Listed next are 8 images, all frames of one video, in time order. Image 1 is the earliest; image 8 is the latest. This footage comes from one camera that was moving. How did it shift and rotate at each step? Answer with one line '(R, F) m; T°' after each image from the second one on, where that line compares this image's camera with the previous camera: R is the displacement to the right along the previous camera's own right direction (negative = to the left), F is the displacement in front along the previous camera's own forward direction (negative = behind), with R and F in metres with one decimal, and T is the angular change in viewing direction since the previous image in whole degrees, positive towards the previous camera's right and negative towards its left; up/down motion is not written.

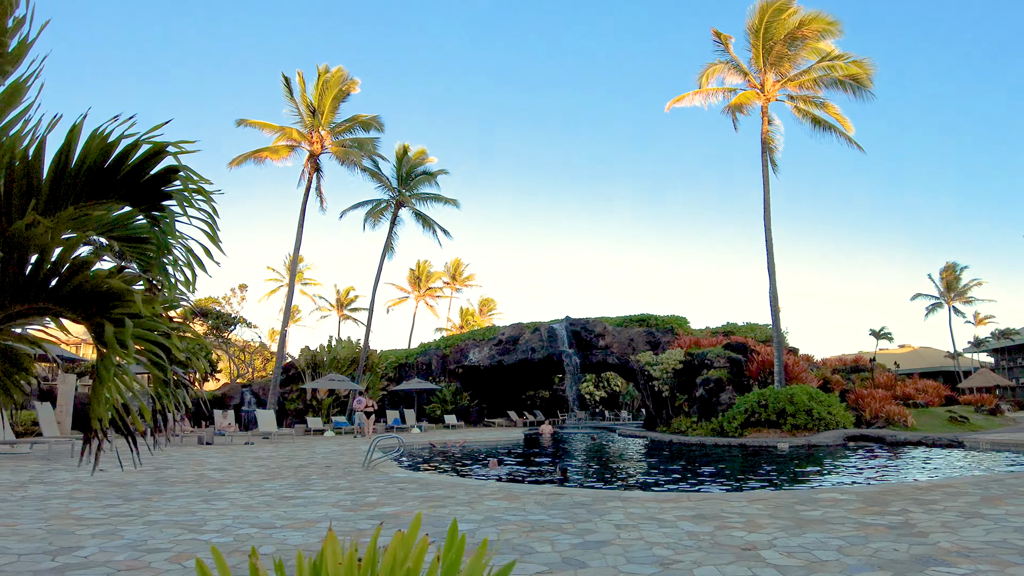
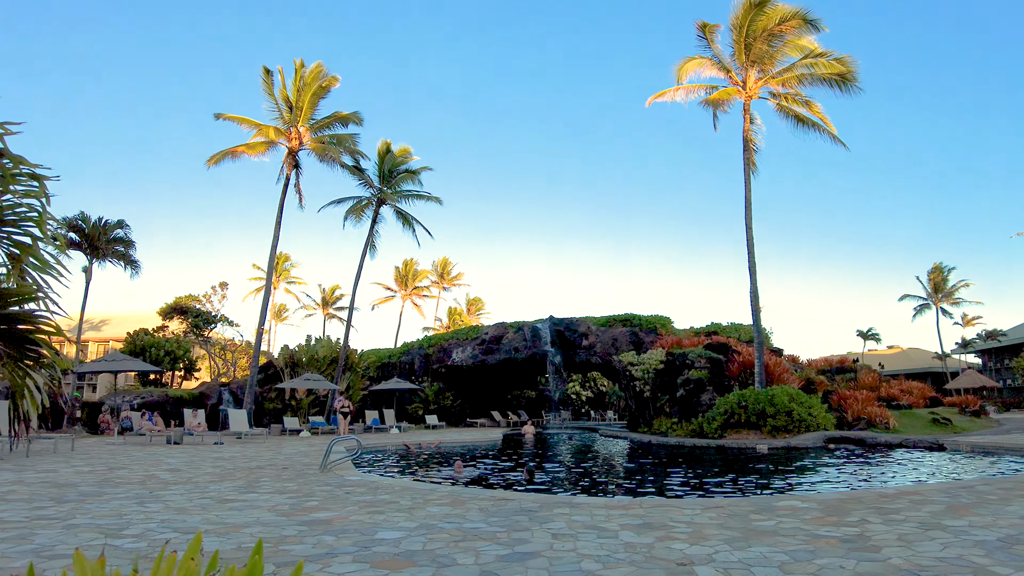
(+0.6, +0.4) m; +1°
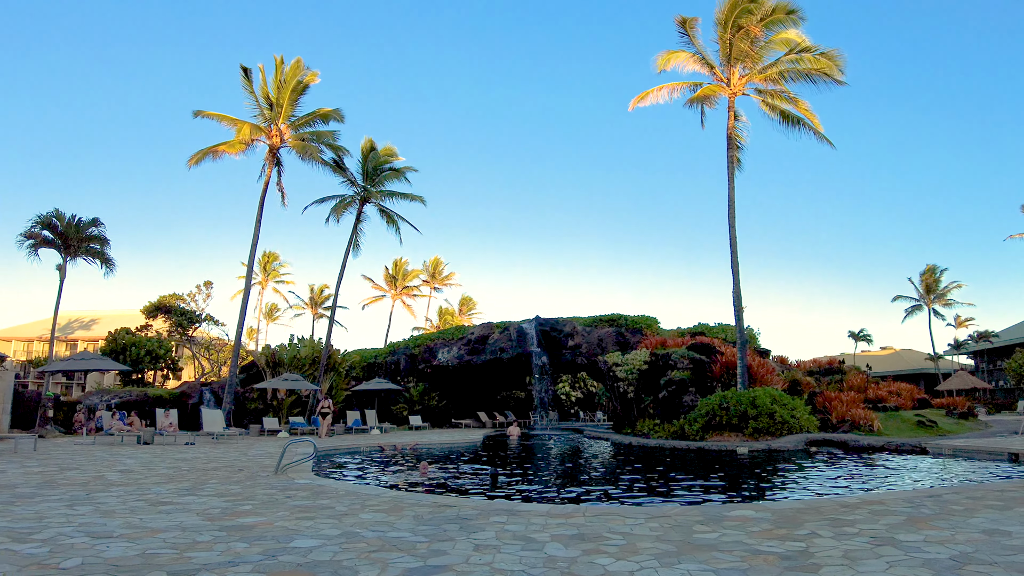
(+0.6, +0.4) m; 0°
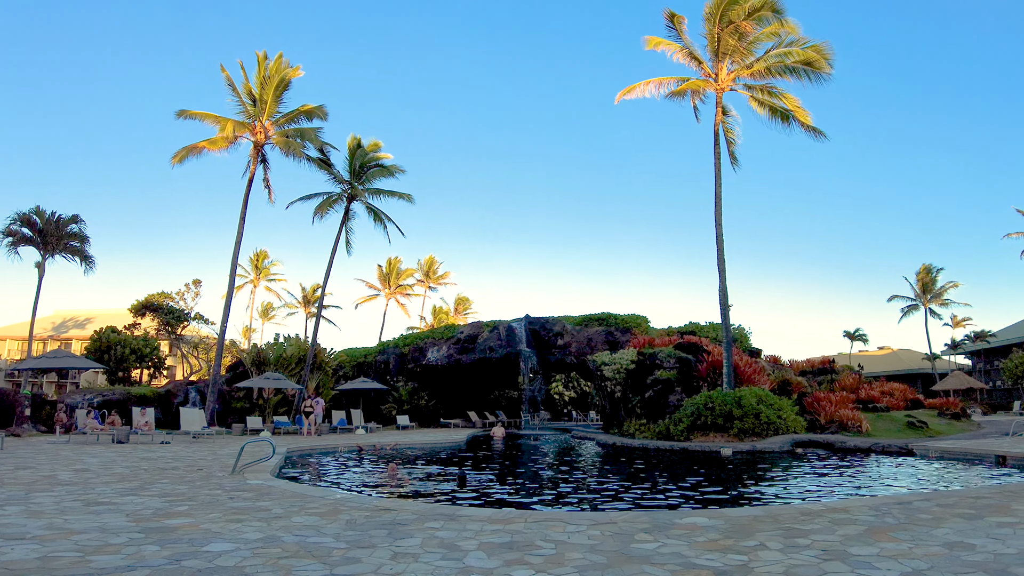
(+0.6, +0.4) m; 0°
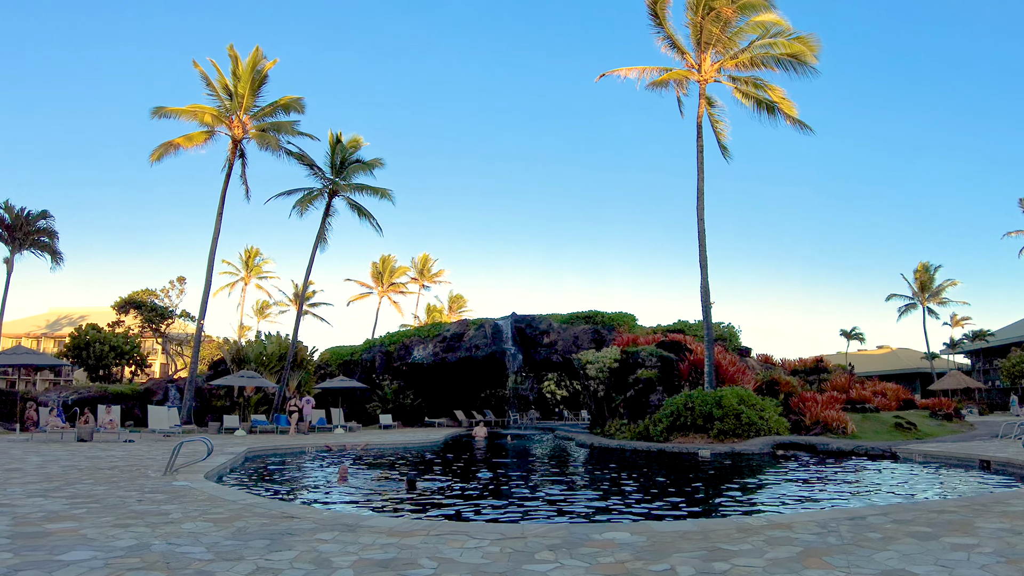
(+0.8, +0.6) m; 0°
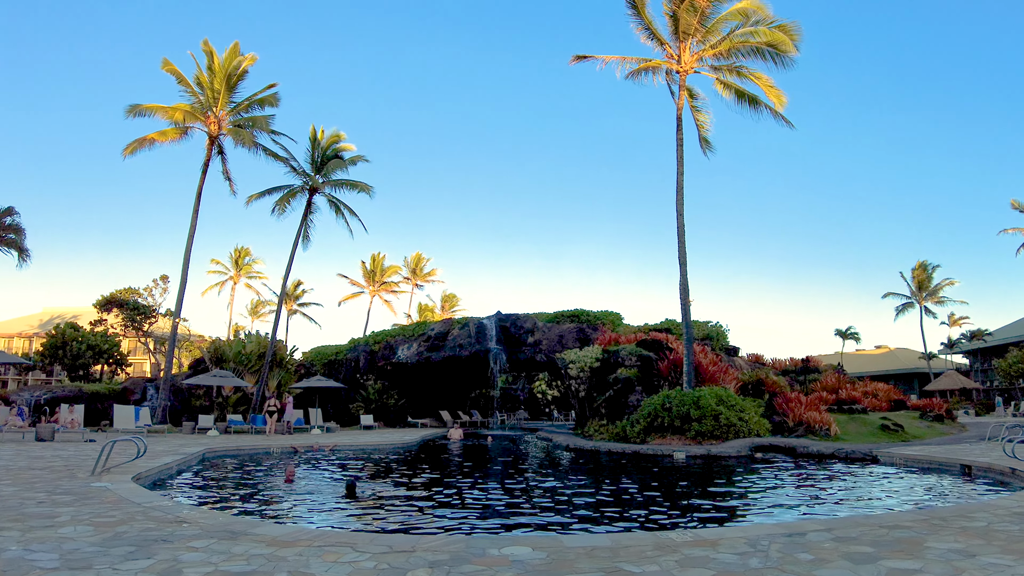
(+0.9, +0.6) m; 0°
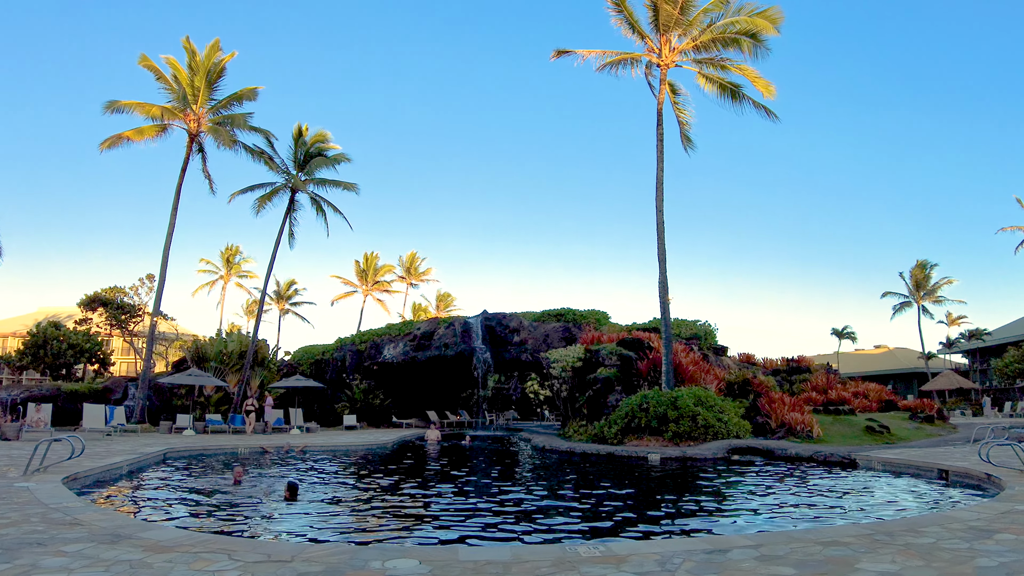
(+0.8, +0.5) m; 0°
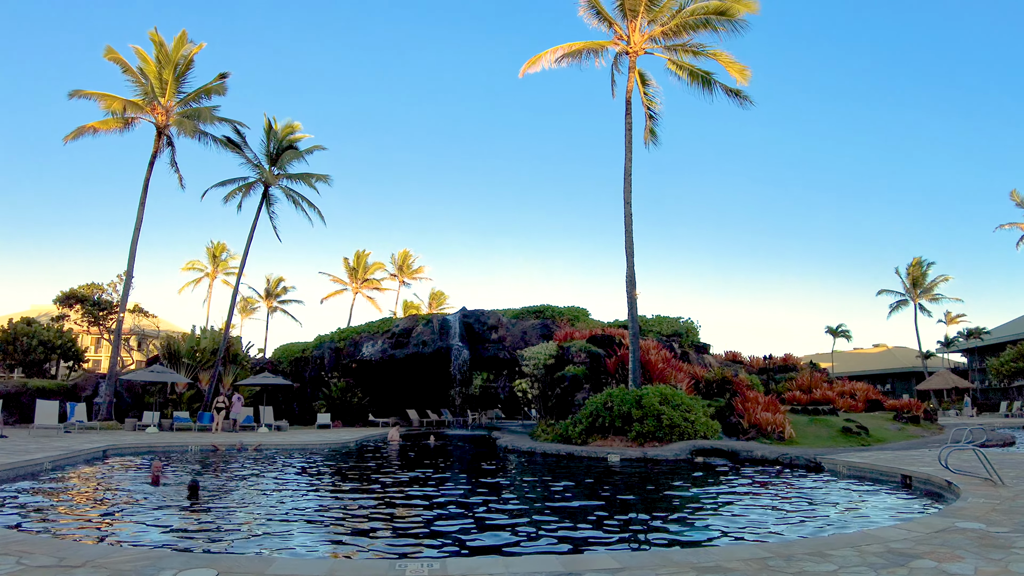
(+1.2, +0.8) m; 0°
